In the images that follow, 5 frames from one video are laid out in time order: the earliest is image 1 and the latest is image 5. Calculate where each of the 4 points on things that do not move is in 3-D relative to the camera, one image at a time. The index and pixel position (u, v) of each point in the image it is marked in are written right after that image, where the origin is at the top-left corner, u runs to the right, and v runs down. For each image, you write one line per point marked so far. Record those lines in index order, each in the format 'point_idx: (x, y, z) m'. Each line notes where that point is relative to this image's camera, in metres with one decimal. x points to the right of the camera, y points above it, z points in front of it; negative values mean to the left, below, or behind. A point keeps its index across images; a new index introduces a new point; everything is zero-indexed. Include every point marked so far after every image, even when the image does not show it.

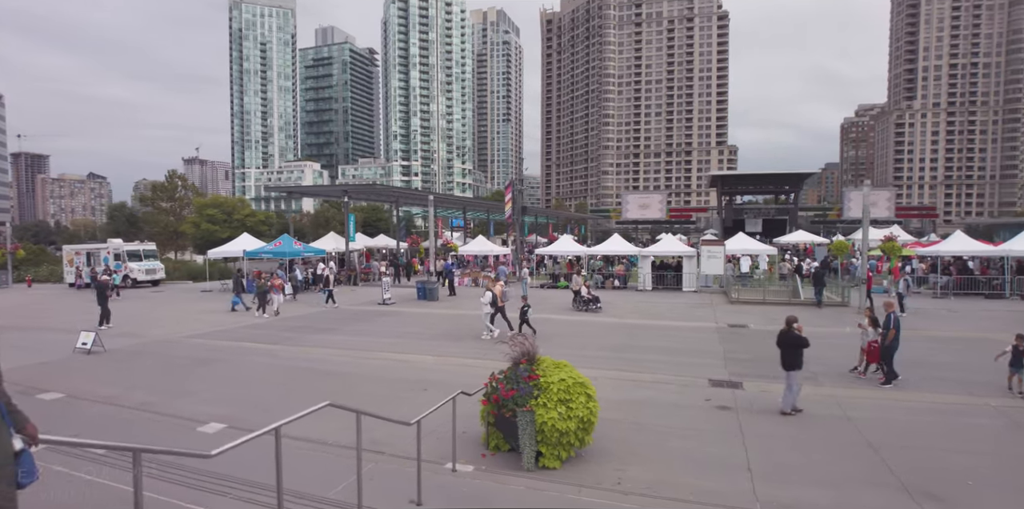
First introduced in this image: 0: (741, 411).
0: (+3.9, -2.6, +8.9) m
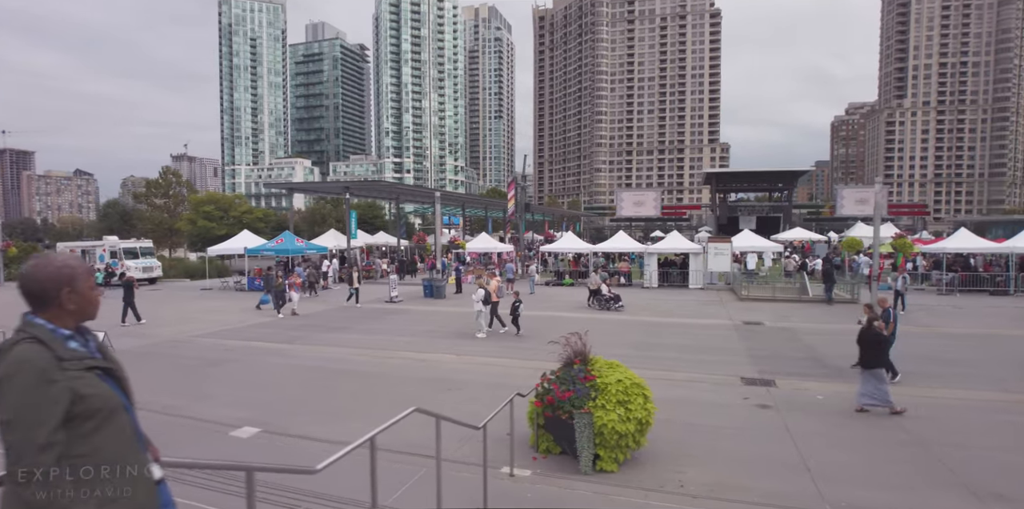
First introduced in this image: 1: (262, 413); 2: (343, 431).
0: (+4.5, -2.6, +8.7) m
1: (-3.6, -2.3, +7.6) m
2: (-2.2, -2.4, +7.1) m
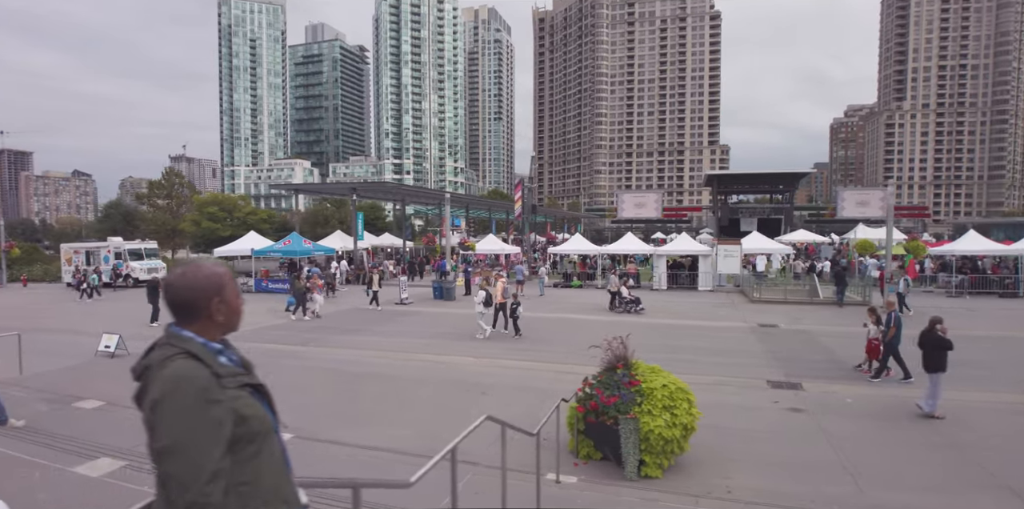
0: (+5.0, -2.6, +8.6) m
1: (-3.2, -2.3, +7.5) m
2: (-1.7, -2.4, +6.9) m
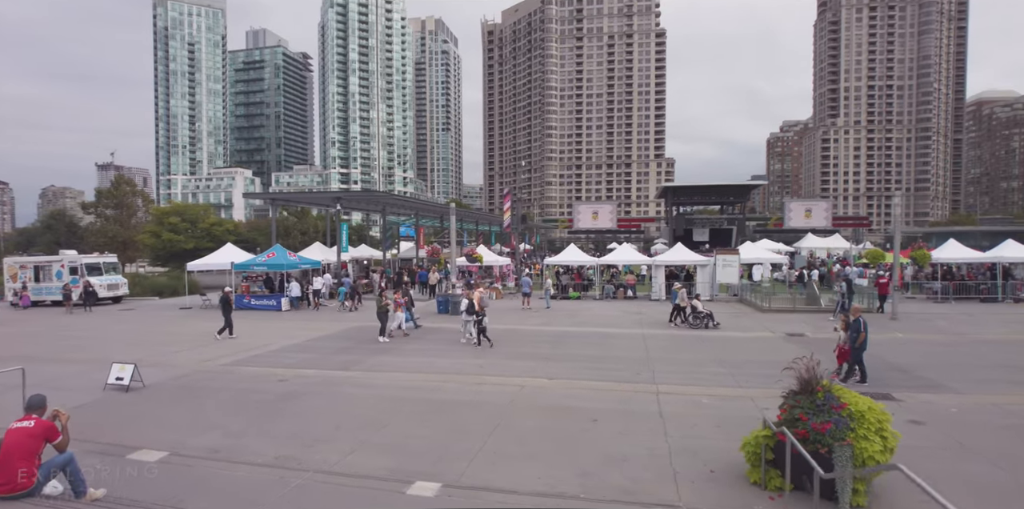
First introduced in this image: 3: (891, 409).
0: (+6.7, -2.8, +8.2) m
1: (-1.2, -2.5, +6.4) m
2: (+0.2, -2.6, +6.0) m
3: (+6.6, -2.7, +9.2) m
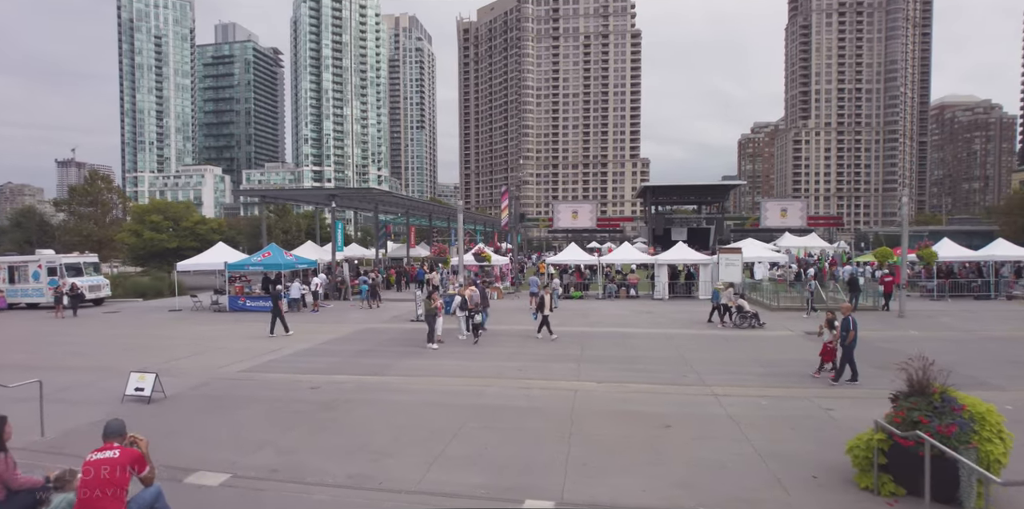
0: (+7.7, -2.7, +8.1) m
1: (-0.1, -2.5, +5.9) m
2: (+1.3, -2.5, +5.5) m
3: (+7.5, -2.7, +9.0) m
